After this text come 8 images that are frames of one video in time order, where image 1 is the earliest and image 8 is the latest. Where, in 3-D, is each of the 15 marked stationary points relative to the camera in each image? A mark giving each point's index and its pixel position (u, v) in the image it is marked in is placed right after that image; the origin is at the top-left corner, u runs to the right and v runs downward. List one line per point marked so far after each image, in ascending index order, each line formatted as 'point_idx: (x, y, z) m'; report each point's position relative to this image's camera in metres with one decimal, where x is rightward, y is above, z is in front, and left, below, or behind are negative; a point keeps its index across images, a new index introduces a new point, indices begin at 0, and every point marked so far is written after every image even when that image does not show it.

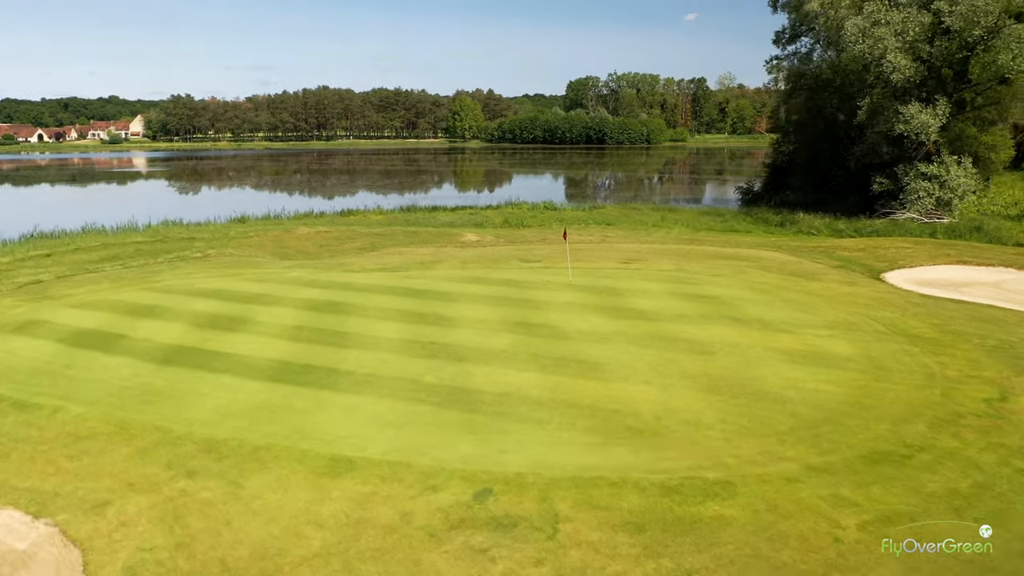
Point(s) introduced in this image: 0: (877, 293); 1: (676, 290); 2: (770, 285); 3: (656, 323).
0: (+7.2, -0.1, +16.3) m
1: (+3.3, 0.0, +16.4) m
2: (+5.3, +0.1, +17.1) m
3: (+2.4, -0.6, +13.6) m
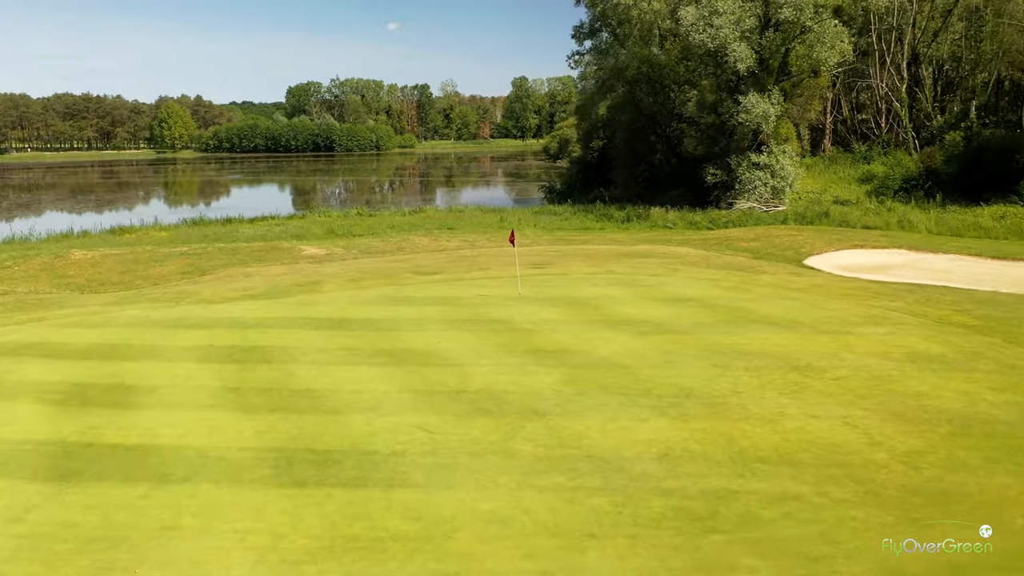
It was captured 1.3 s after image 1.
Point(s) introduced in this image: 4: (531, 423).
0: (+6.0, +0.1, +15.3) m
1: (+2.3, -0.1, +14.2) m
2: (+4.0, +0.1, +15.4) m
3: (+2.5, -0.6, +11.1) m
4: (+0.2, -1.3, +7.9) m
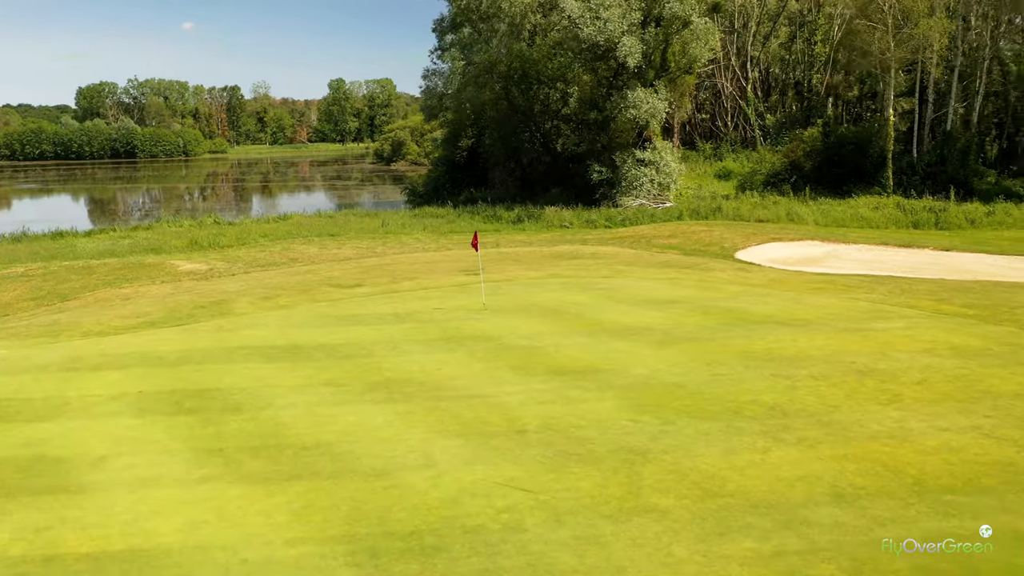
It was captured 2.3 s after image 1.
0: (+5.0, +0.2, +14.9) m
1: (+1.7, -0.2, +12.9) m
2: (+3.1, +0.1, +14.5) m
3: (+2.5, -0.7, +10.0) m
4: (+1.0, -1.4, +6.4) m
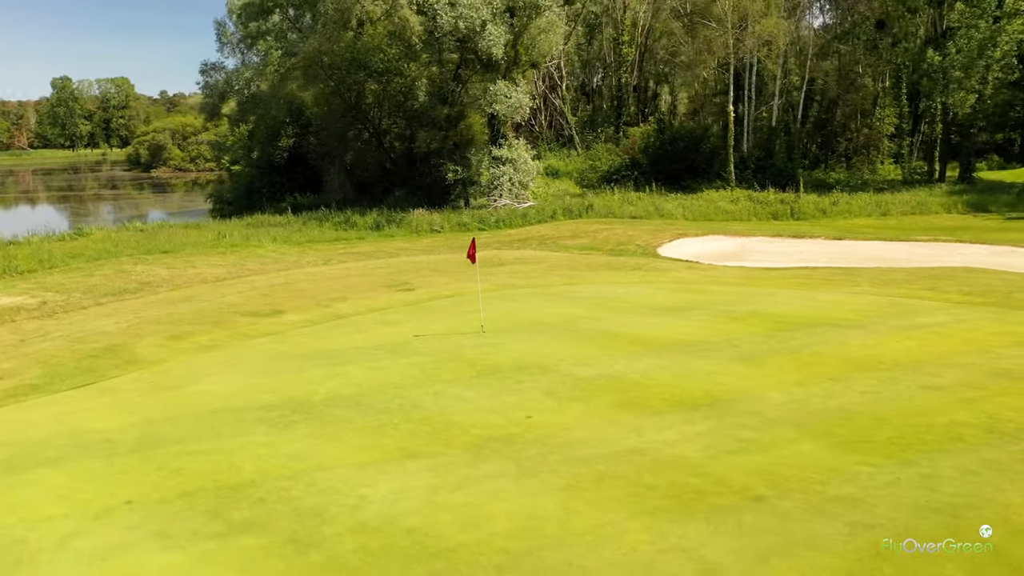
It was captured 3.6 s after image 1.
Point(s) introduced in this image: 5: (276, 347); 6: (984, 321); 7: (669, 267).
0: (+4.1, +0.3, +14.2) m
1: (+1.5, -0.3, +11.4) m
2: (+2.3, +0.1, +13.3) m
3: (+3.1, -0.7, +8.8) m
4: (+2.8, -1.4, +4.9) m
5: (-2.8, -0.7, +9.8) m
6: (+5.7, -0.4, +10.0) m
7: (+2.8, +0.4, +14.8) m
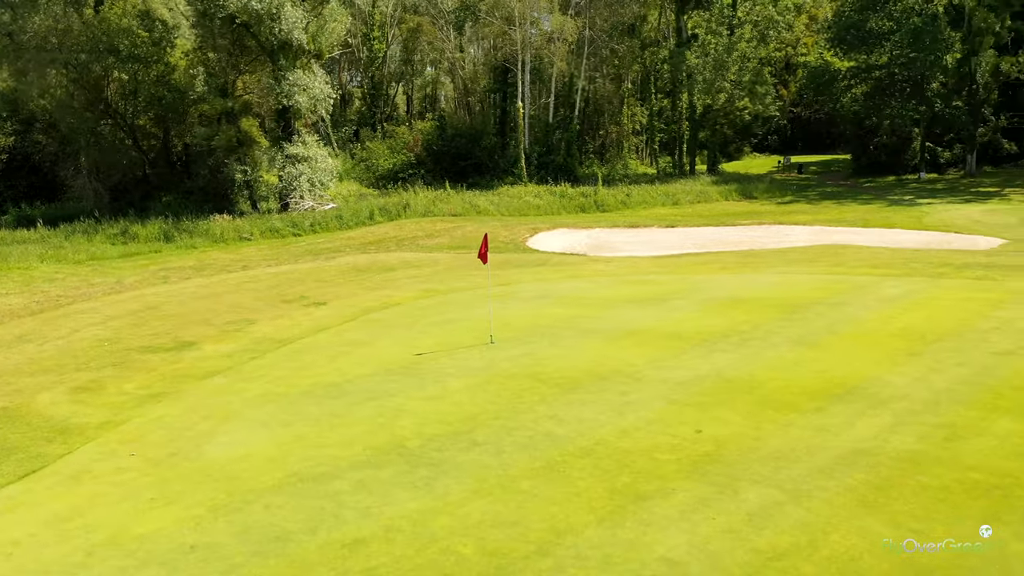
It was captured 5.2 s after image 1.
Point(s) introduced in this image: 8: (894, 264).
0: (+2.4, +0.5, +14.1) m
1: (+1.0, -0.2, +10.6) m
2: (+1.1, +0.2, +12.6) m
3: (+3.5, -0.5, +8.8) m
4: (+4.6, -1.2, +5.0) m
5: (-2.4, -0.9, +7.6) m
6: (+5.5, 0.0, +10.8) m
7: (+1.0, +0.5, +14.3) m
8: (+5.9, +0.3, +12.6) m
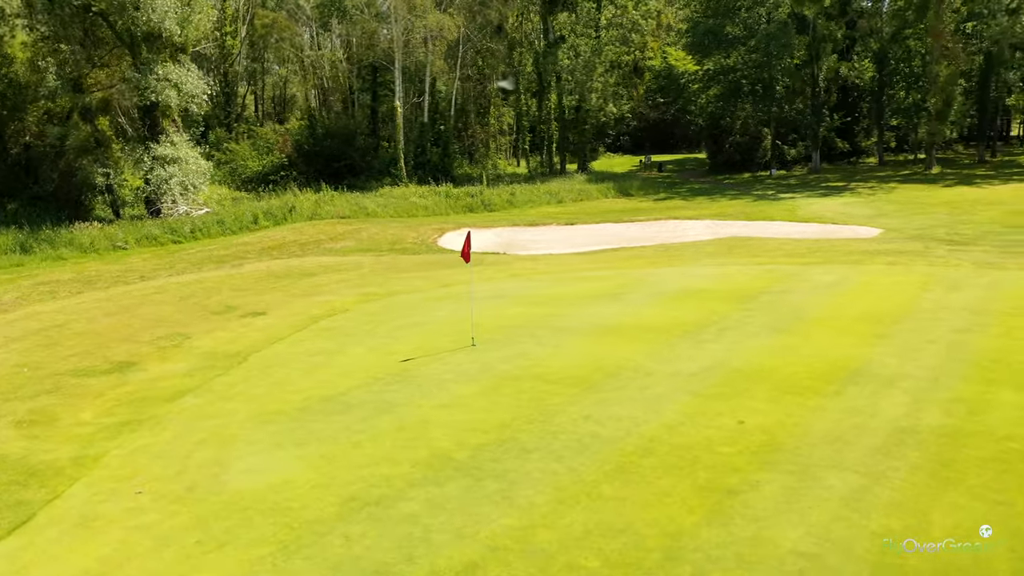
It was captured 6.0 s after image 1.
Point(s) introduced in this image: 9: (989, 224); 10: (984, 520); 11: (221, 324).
0: (+1.1, +0.5, +14.2) m
1: (+0.4, -0.2, +10.4) m
2: (+0.1, +0.2, +12.5) m
3: (+3.2, -0.3, +9.1) m
4: (+5.1, -1.0, +5.6) m
5: (-2.3, -1.0, +6.9) m
6: (+4.8, +0.2, +11.5) m
7: (-0.3, +0.5, +14.0) m
8: (+4.8, +0.5, +13.4) m
9: (+10.2, +1.4, +17.7) m
10: (+2.5, -1.3, +4.5) m
11: (-3.5, -0.4, +10.0) m
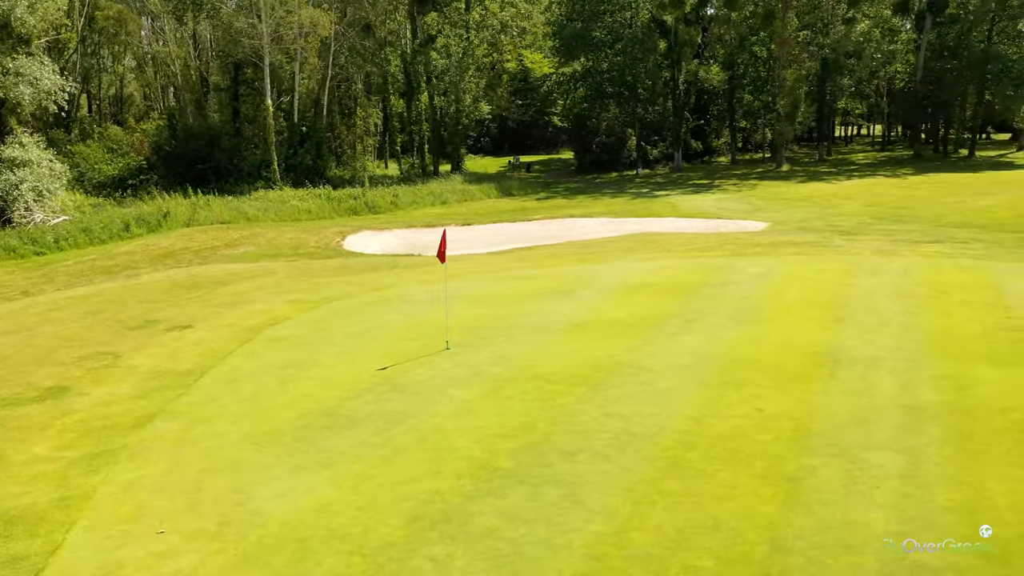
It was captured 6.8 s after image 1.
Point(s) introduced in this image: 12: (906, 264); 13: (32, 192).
0: (-0.3, +0.5, +14.0) m
1: (-0.2, -0.2, +10.2) m
2: (-0.9, +0.2, +12.1) m
3: (+2.8, -0.2, +9.4) m
4: (+5.3, -0.8, +6.3) m
5: (-2.2, -1.0, +6.2) m
6: (+3.8, +0.3, +12.1) m
7: (-1.6, +0.4, +13.6) m
8: (+3.5, +0.7, +13.9) m
9: (+8.0, +1.7, +19.2) m
10: (+3.0, -1.2, +4.8) m
11: (-4.0, -0.6, +9.0) m
12: (+5.6, +0.4, +11.8) m
13: (-11.4, +2.3, +19.6) m
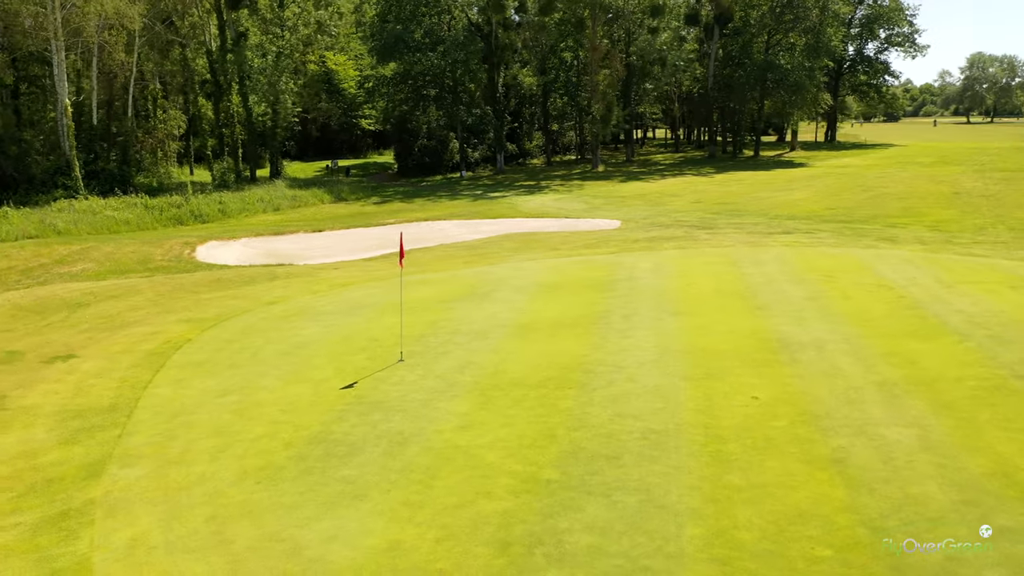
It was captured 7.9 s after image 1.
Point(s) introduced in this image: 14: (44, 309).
0: (-2.2, +0.4, +13.4) m
1: (-1.1, -0.3, +9.7) m
2: (-2.3, +0.1, +11.4) m
3: (+1.9, -0.1, +9.7) m
4: (+5.1, -0.5, +7.3) m
5: (-2.0, -1.2, +5.4) m
6: (+2.3, +0.4, +12.5) m
7: (-3.4, +0.3, +12.7) m
8: (+1.5, +0.7, +14.2) m
9: (+4.5, +1.9, +20.4) m
10: (+3.3, -1.0, +5.3) m
11: (-4.5, -0.8, +7.7) m
12: (+4.1, +0.5, +12.7) m
13: (-14.4, +1.6, +16.1) m
14: (-5.9, -0.3, +10.3) m
